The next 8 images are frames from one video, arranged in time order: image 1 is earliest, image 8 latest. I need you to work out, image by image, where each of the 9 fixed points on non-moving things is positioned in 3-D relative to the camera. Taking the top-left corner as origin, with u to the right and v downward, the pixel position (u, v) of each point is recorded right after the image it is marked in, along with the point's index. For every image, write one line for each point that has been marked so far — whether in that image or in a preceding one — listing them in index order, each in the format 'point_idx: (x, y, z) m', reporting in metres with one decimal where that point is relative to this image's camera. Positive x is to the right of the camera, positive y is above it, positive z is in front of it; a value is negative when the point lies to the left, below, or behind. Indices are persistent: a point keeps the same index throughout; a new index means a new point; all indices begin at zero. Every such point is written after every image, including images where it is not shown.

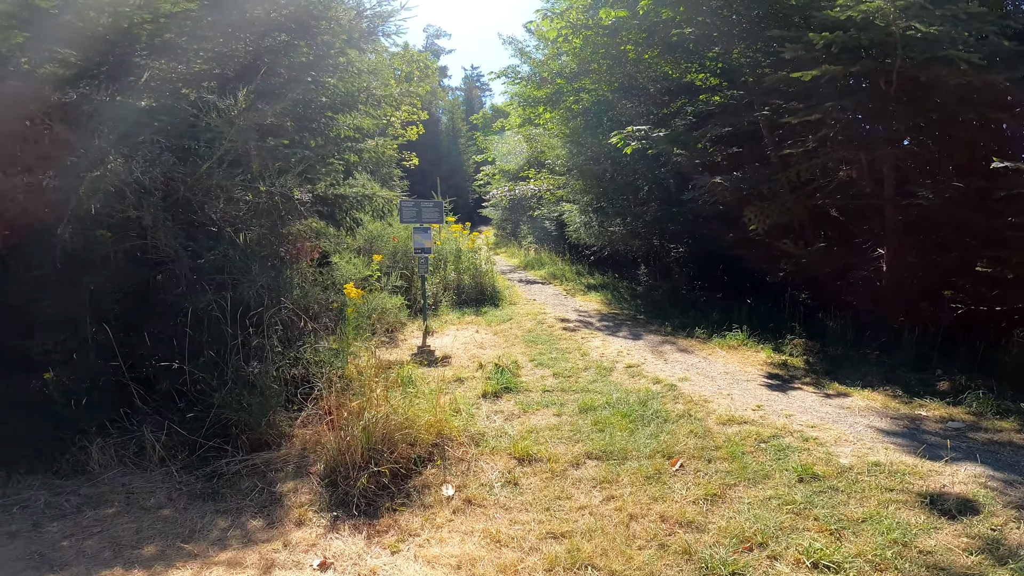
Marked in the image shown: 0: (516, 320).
0: (+0.1, -0.5, +8.9) m
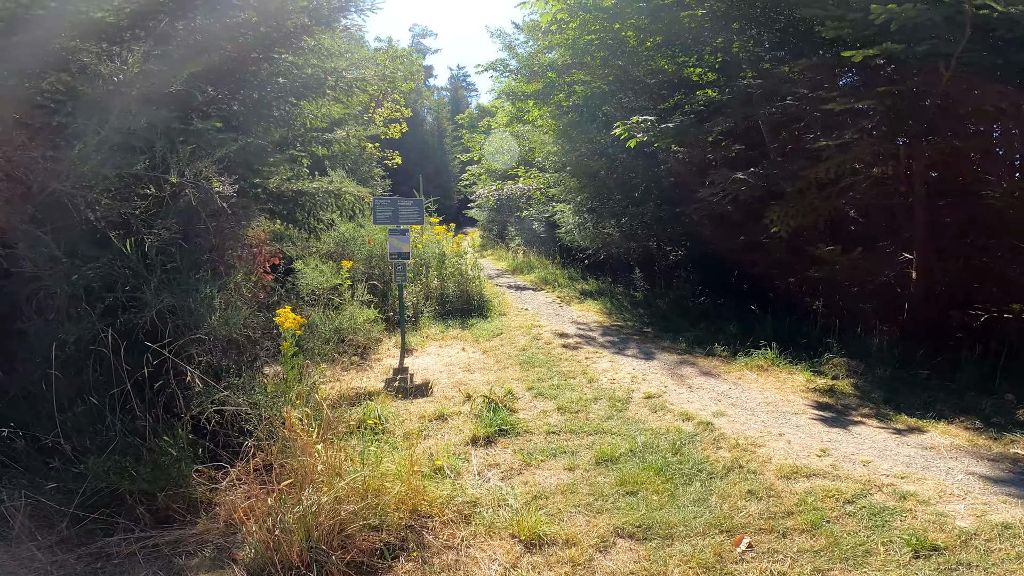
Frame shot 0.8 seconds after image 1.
0: (0.0, -0.6, +7.7) m
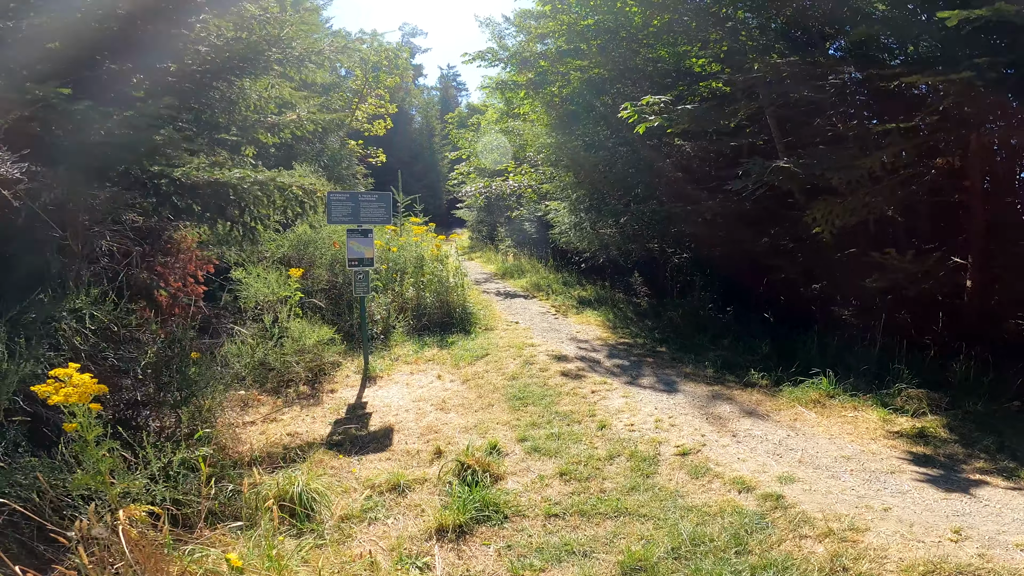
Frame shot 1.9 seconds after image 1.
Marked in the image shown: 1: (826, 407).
0: (-0.2, -0.8, +6.3) m
1: (+2.8, -1.1, +4.9) m
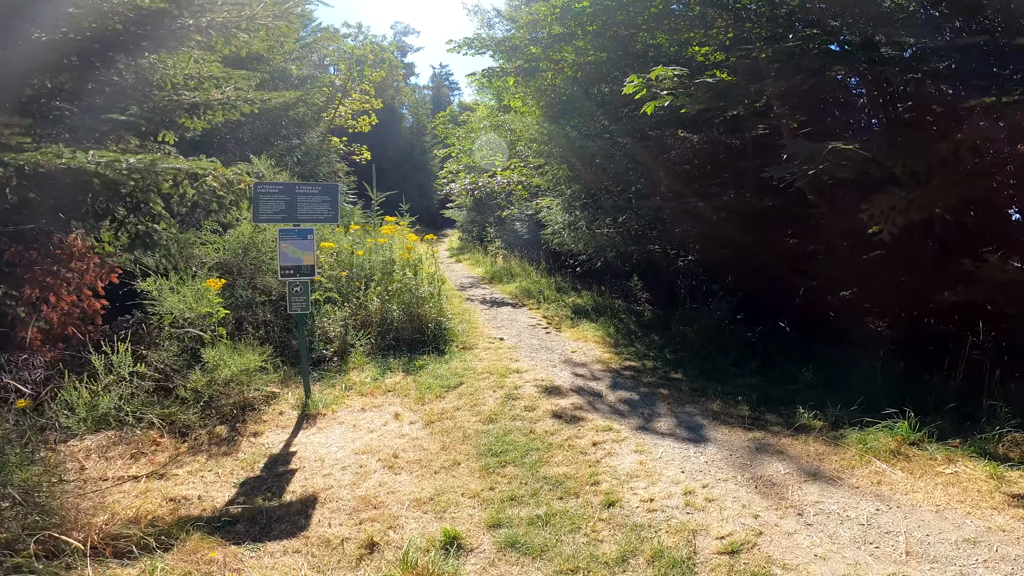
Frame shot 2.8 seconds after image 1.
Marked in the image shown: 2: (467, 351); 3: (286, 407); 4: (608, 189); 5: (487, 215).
0: (-0.4, -0.9, +5.0) m
1: (+2.7, -1.2, +3.6) m
2: (-0.5, -0.7, +6.0) m
3: (-2.1, -1.1, +5.0) m
4: (+1.7, +1.7, +9.4) m
5: (-0.9, +2.5, +18.6) m
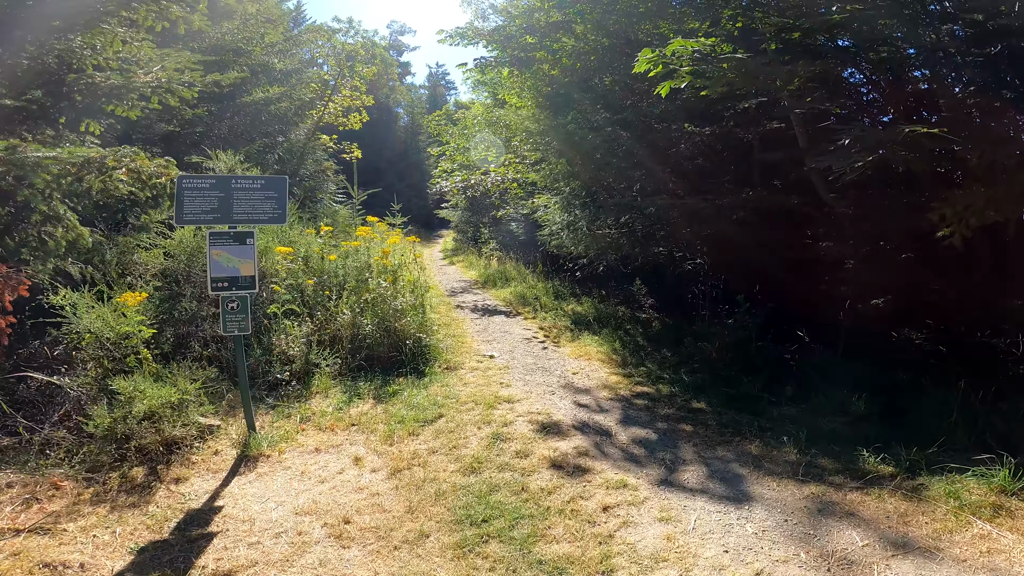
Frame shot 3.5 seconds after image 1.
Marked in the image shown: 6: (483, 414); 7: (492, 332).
0: (-0.5, -1.0, +4.2) m
1: (+2.6, -1.3, +2.7) m
2: (-0.6, -0.8, +5.2) m
3: (-2.2, -1.2, +4.1) m
4: (+1.6, +1.6, +8.6) m
5: (-1.0, +2.4, +17.7) m
6: (-0.2, -1.0, +4.1) m
7: (-0.3, -0.5, +6.6) m
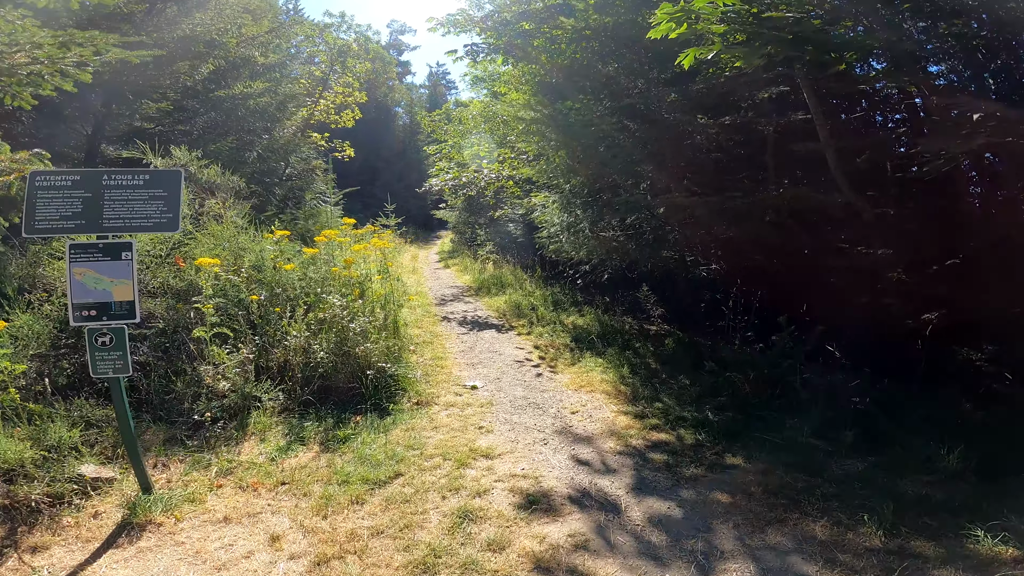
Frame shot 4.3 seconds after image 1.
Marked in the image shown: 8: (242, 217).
0: (-0.6, -1.1, +3.2) m
1: (+2.5, -1.4, +1.8) m
2: (-0.7, -0.9, +4.2) m
3: (-2.3, -1.4, +3.2) m
4: (+1.5, +1.5, +7.6) m
5: (-1.1, +2.2, +16.8) m
6: (-0.4, -1.1, +3.2) m
7: (-0.4, -0.7, +5.6) m
8: (-3.0, +0.8, +5.8) m
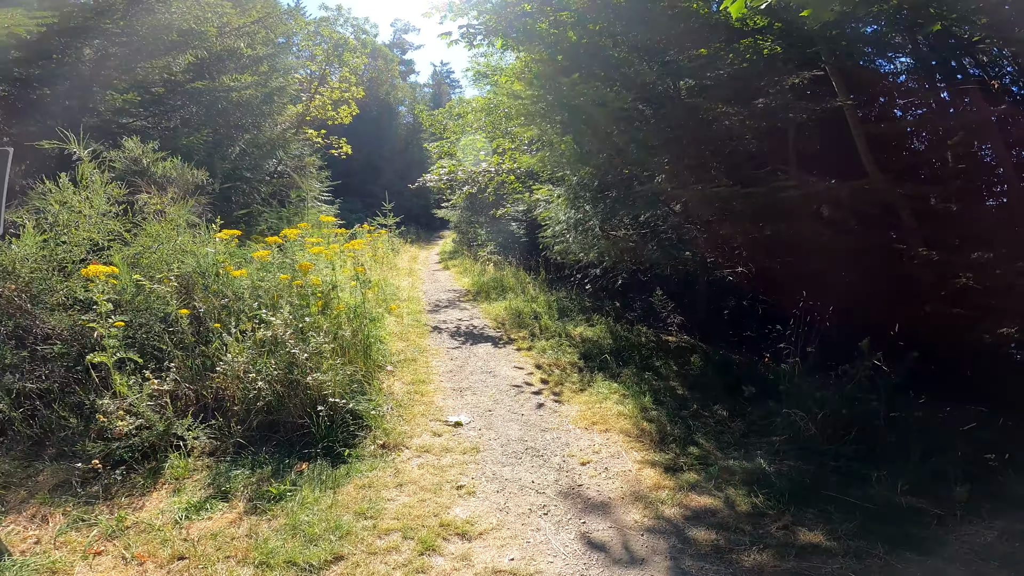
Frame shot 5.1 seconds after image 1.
0: (-0.7, -1.2, +2.3) m
1: (+2.4, -1.5, +0.8) m
2: (-0.8, -1.0, +3.3) m
3: (-2.4, -1.4, +2.3) m
4: (+1.5, +1.4, +6.7) m
5: (-1.0, +2.1, +15.9) m
6: (-0.4, -1.2, +2.3) m
7: (-0.4, -0.8, +4.7) m
8: (-3.0, +0.7, +5.0) m
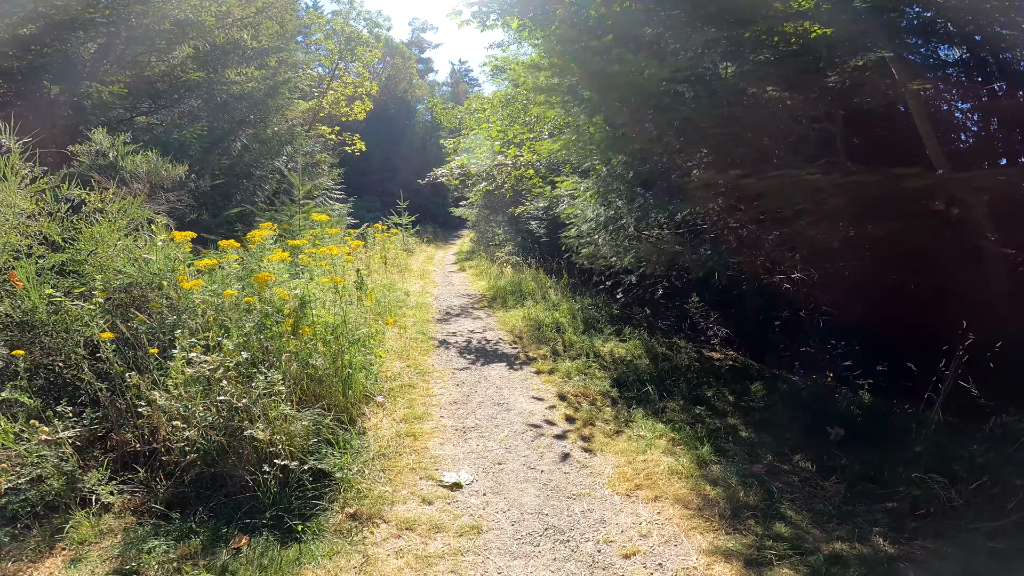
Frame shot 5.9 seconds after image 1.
0: (-0.6, -1.3, +1.5) m
1: (+2.4, -1.6, -0.1) m
2: (-0.7, -1.1, +2.5) m
3: (-2.3, -1.5, +1.5) m
4: (+1.7, +1.3, +5.8) m
5: (-0.4, +2.1, +15.0) m
6: (-0.4, -1.3, +1.4) m
7: (-0.3, -0.8, +3.9) m
8: (-2.9, +0.6, +4.3) m
